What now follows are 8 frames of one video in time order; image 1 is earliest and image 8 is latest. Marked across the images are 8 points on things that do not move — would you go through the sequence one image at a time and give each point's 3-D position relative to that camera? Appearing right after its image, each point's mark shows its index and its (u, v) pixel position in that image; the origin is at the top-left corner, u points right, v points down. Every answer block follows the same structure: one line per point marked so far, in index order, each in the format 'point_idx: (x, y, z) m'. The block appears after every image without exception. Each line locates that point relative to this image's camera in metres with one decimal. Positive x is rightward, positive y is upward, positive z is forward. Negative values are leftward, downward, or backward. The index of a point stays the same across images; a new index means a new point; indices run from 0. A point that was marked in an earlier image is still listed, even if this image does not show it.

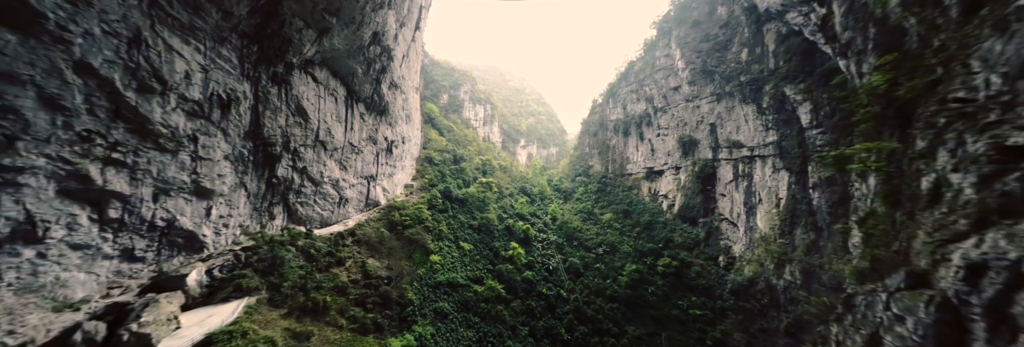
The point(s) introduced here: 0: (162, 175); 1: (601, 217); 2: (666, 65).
0: (-7.3, 0.0, +6.0) m
1: (+5.8, -2.9, +18.9) m
2: (+10.7, +7.5, +20.1) m
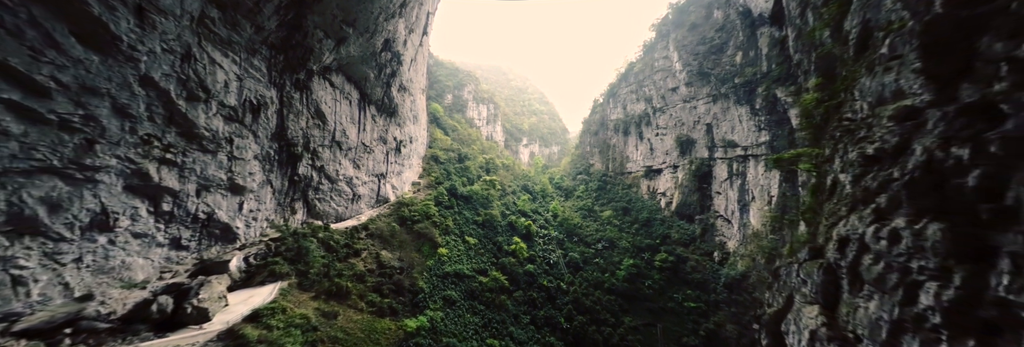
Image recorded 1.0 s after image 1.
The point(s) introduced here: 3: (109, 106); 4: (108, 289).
0: (-7.2, 0.0, +6.8) m
1: (+6.0, -2.8, +19.6) m
2: (+10.9, +7.6, +20.7) m
3: (-6.8, +1.2, +4.9) m
4: (-7.4, -2.1, +5.5) m
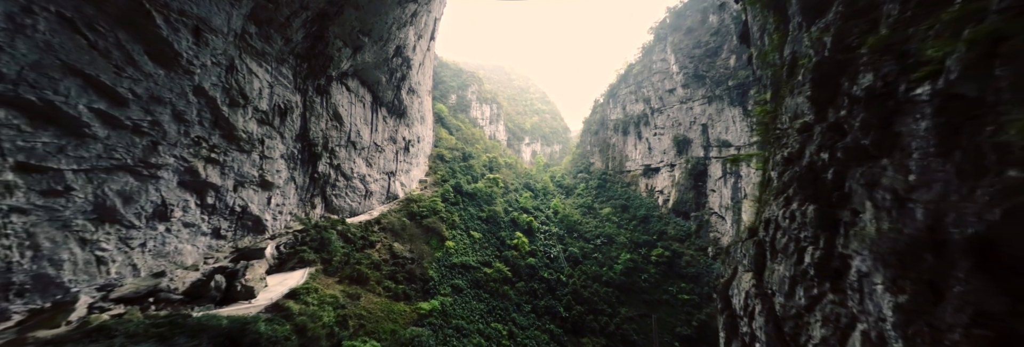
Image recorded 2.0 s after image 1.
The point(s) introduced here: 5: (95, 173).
0: (-7.1, +0.1, +7.6) m
1: (+6.2, -2.7, +20.3) m
2: (+11.1, +7.7, +21.3) m
3: (-6.8, +1.2, +5.7) m
4: (-7.4, -2.0, +6.3) m
5: (-7.1, 0.0, +4.9) m
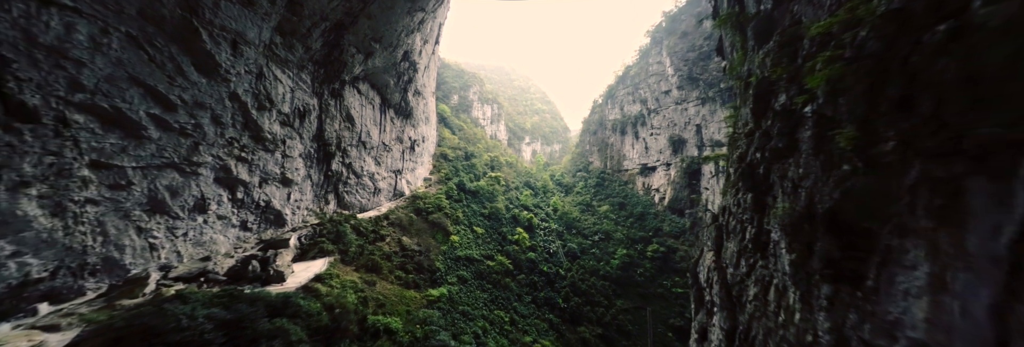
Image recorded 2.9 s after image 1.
0: (-7.1, +0.1, +8.3) m
1: (+6.2, -2.6, +21.0) m
2: (+11.2, +7.8, +22.0) m
3: (-6.7, +1.3, +6.4) m
4: (-7.3, -2.0, +7.0) m
5: (-7.1, +0.1, +5.6) m
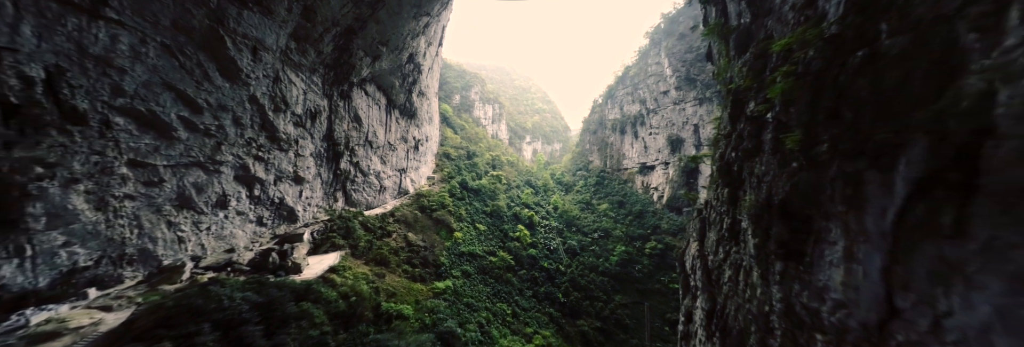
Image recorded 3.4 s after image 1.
0: (-7.0, +0.2, +8.7) m
1: (+6.3, -2.5, +21.4) m
2: (+11.3, +7.9, +22.3) m
3: (-6.6, +1.3, +6.8) m
4: (-7.3, -1.9, +7.5) m
5: (-7.0, +0.1, +6.1) m
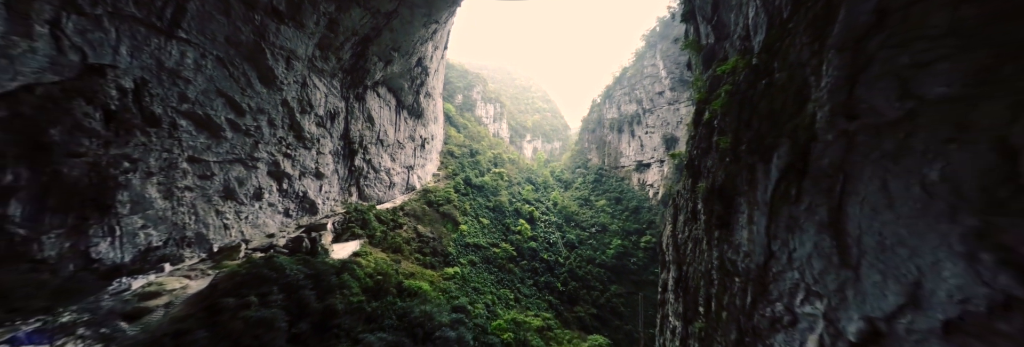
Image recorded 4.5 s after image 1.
0: (-6.9, +0.3, +9.6) m
1: (+6.4, -2.3, +22.3) m
2: (+11.4, +8.1, +23.2) m
3: (-6.5, +1.4, +7.7) m
4: (-7.2, -1.8, +8.3) m
5: (-6.9, +0.2, +7.0) m
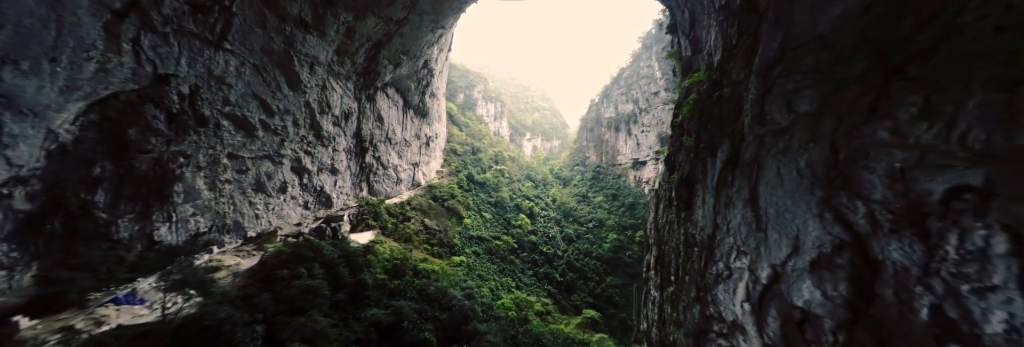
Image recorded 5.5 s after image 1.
0: (-6.8, +0.5, +10.4) m
1: (+6.5, -2.1, +23.1) m
2: (+11.4, +8.3, +23.9) m
3: (-6.5, +1.6, +8.5) m
4: (-7.1, -1.6, +9.1) m
5: (-6.9, +0.4, +7.7) m
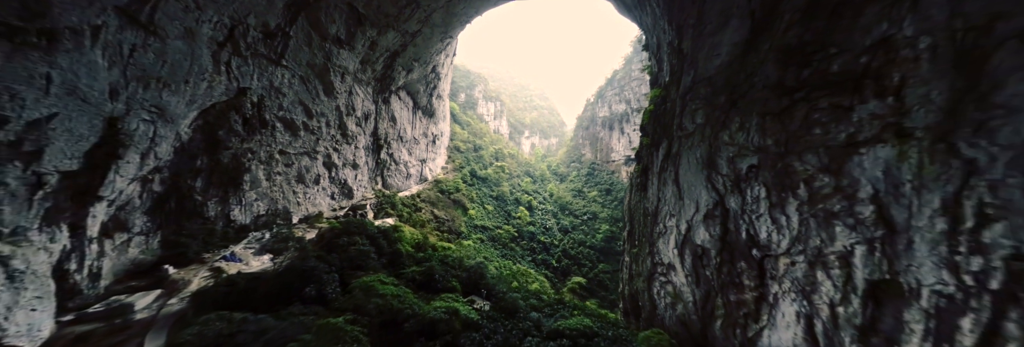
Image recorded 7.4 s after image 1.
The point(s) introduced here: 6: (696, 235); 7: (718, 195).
0: (-6.8, +0.7, +11.8) m
1: (+6.4, -1.7, +24.7) m
2: (+11.4, +8.7, +25.4) m
3: (-6.4, +1.8, +9.9) m
4: (-7.0, -1.4, +10.6) m
5: (-6.8, +0.6, +9.2) m
6: (+2.6, -0.9, +4.1) m
7: (+2.7, -0.3, +3.8) m
